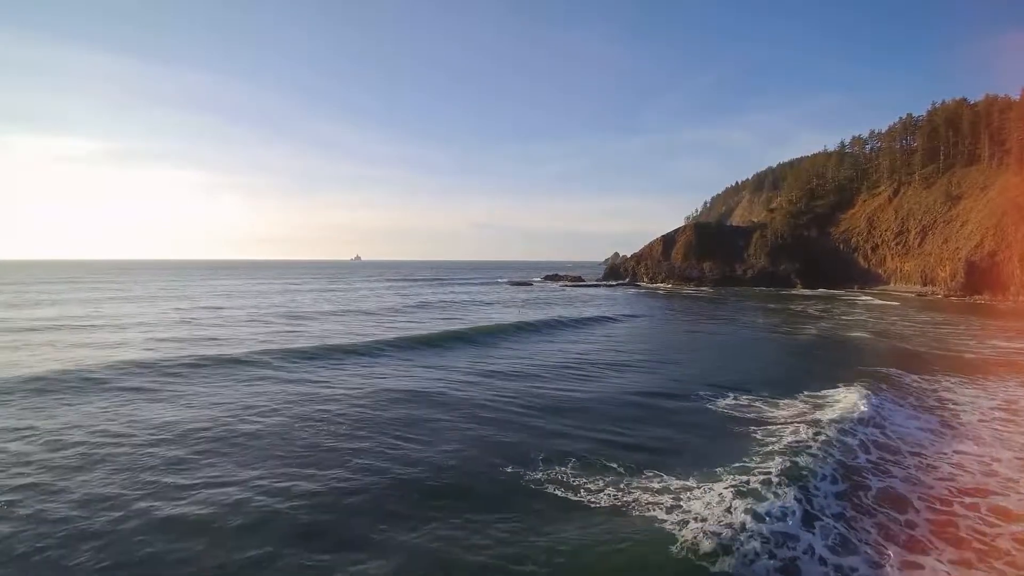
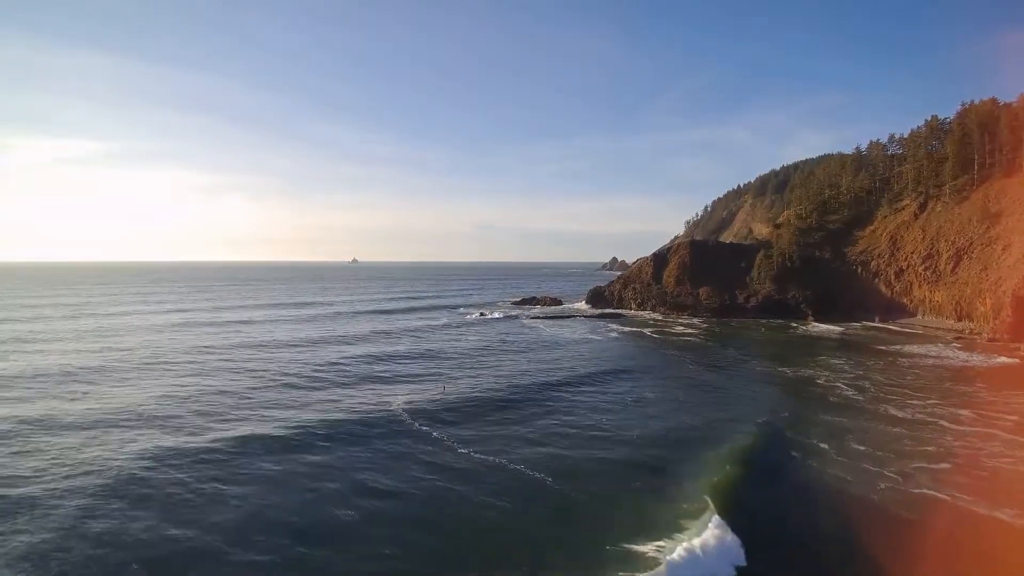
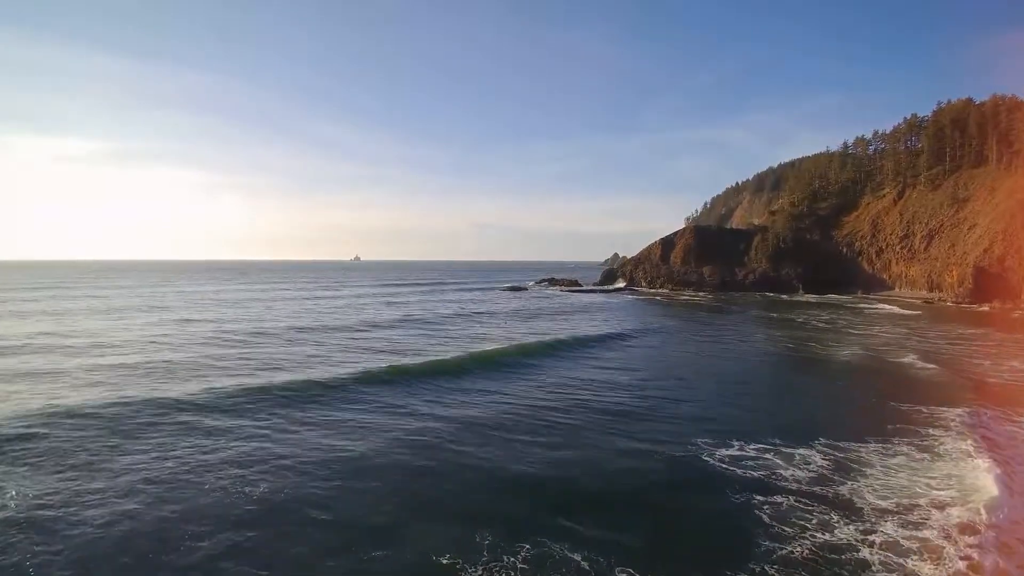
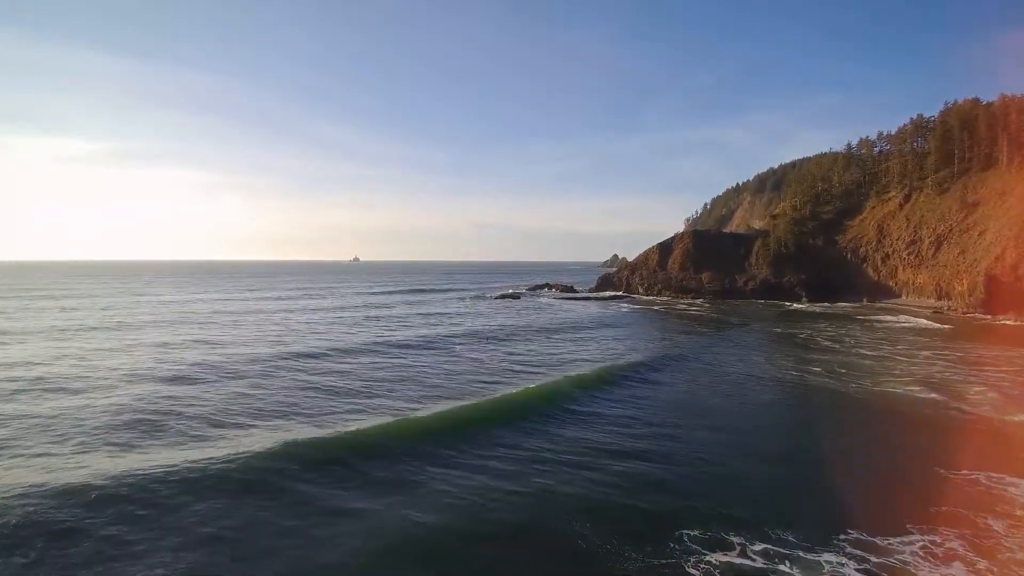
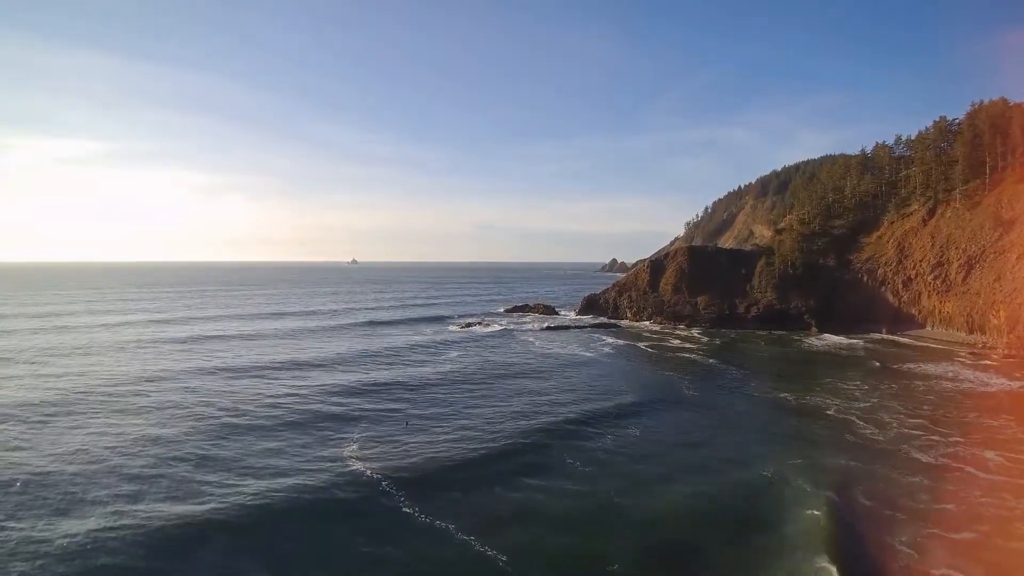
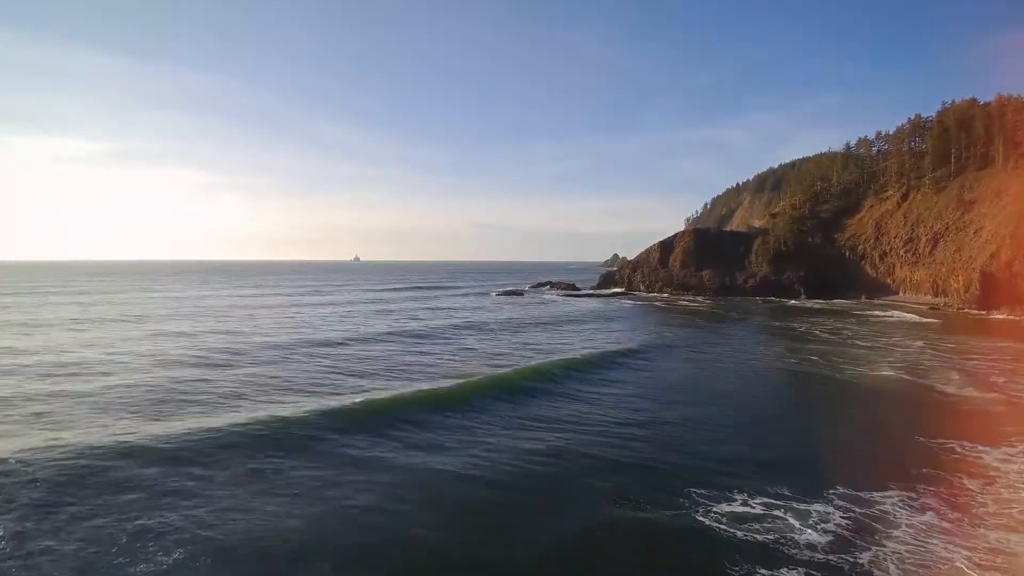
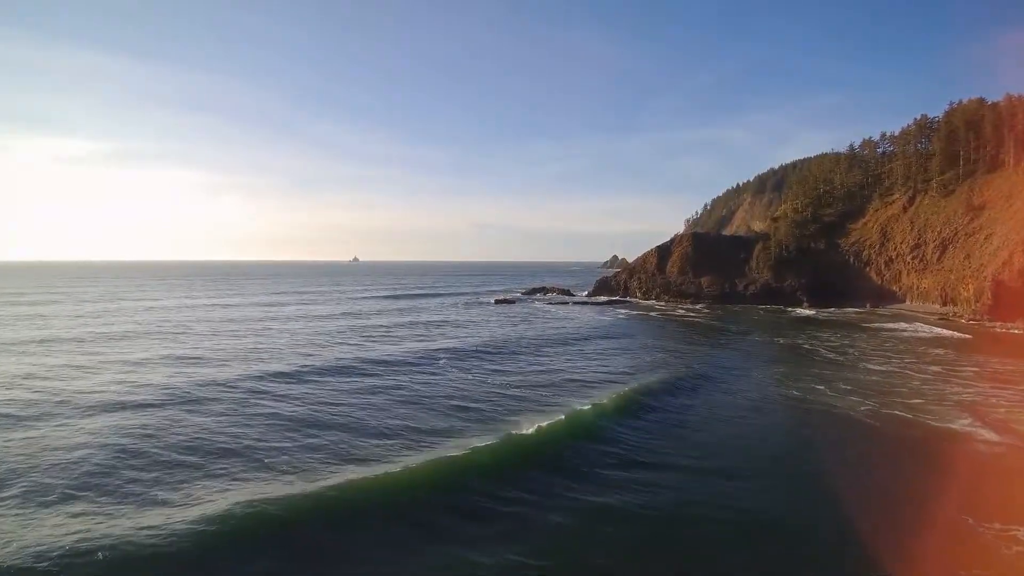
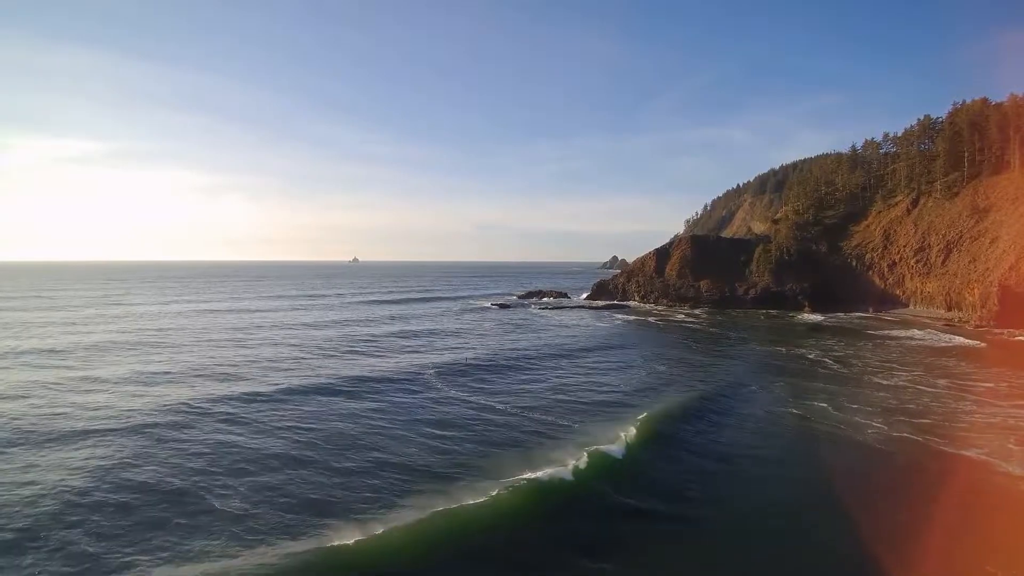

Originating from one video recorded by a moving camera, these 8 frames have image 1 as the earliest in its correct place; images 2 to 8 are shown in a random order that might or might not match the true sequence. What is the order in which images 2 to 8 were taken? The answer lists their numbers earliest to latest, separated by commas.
3, 6, 4, 7, 8, 2, 5
